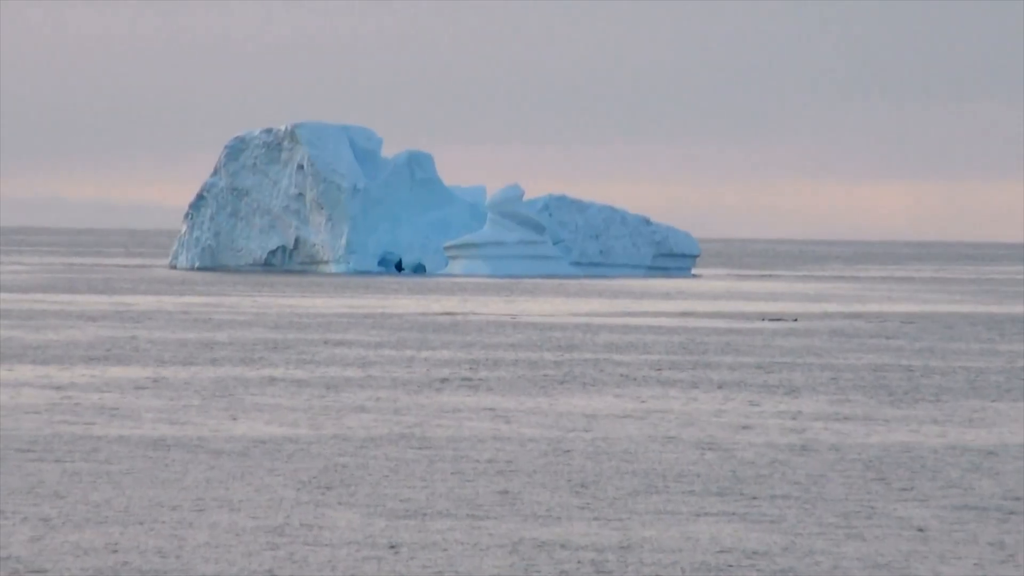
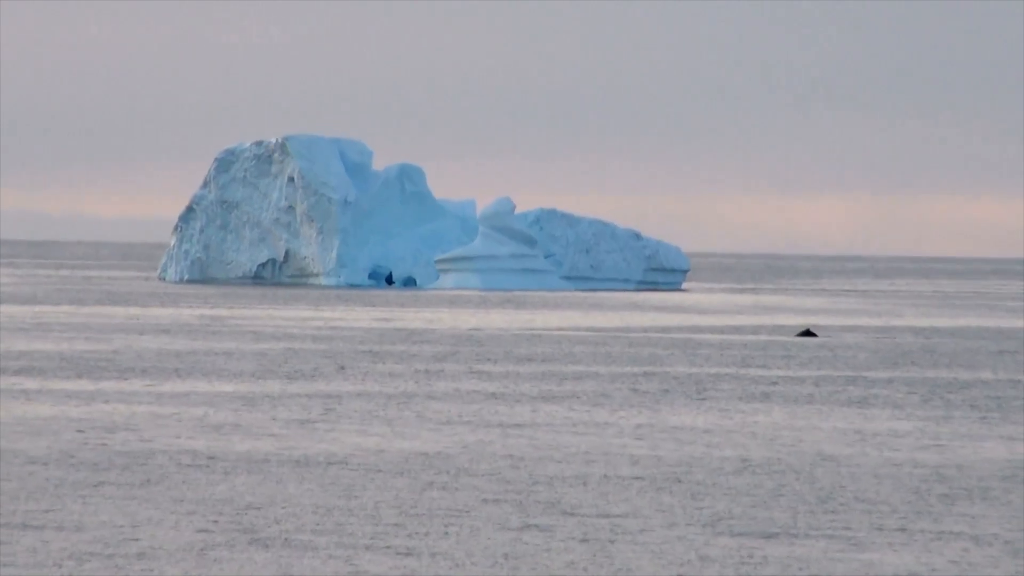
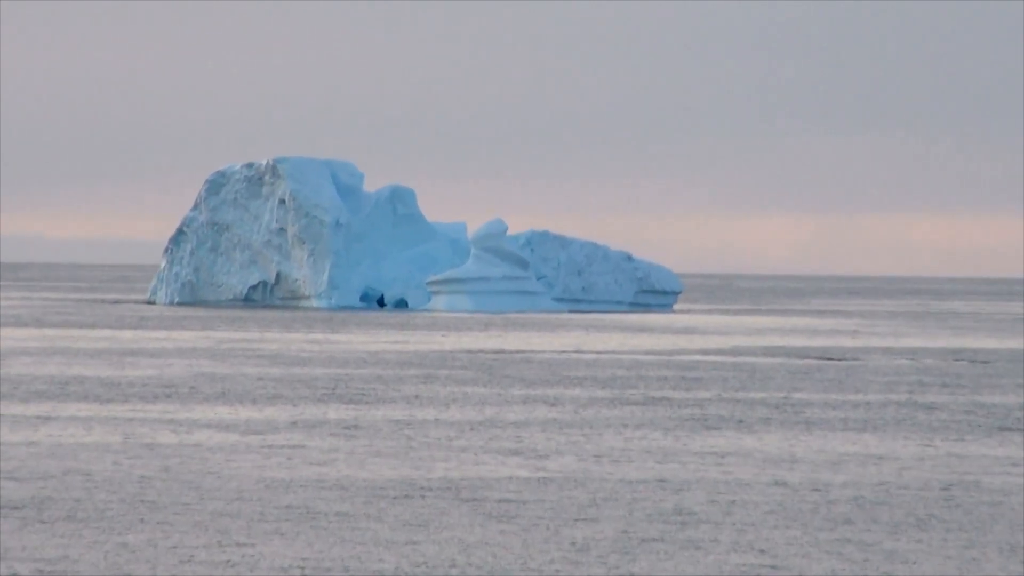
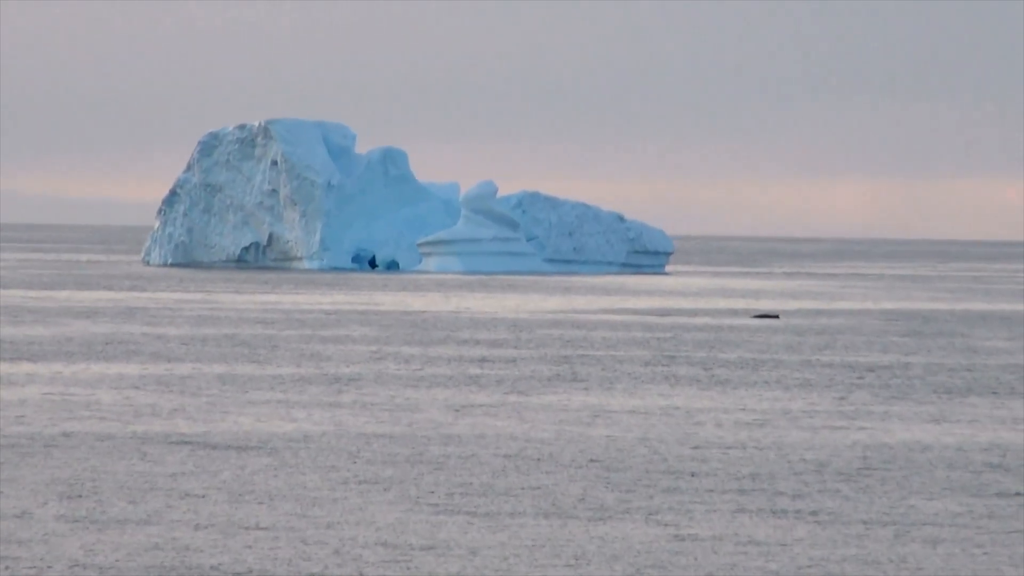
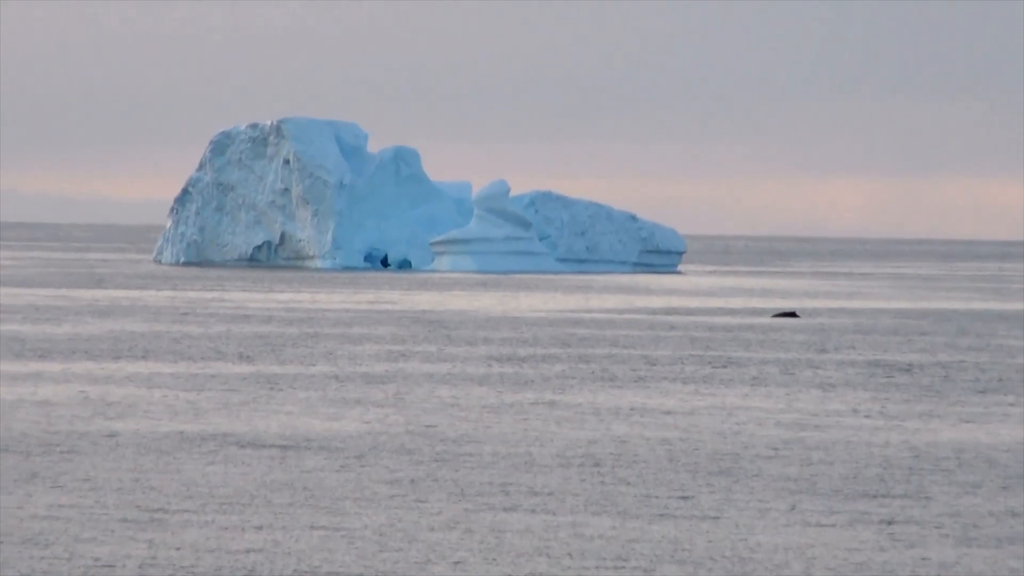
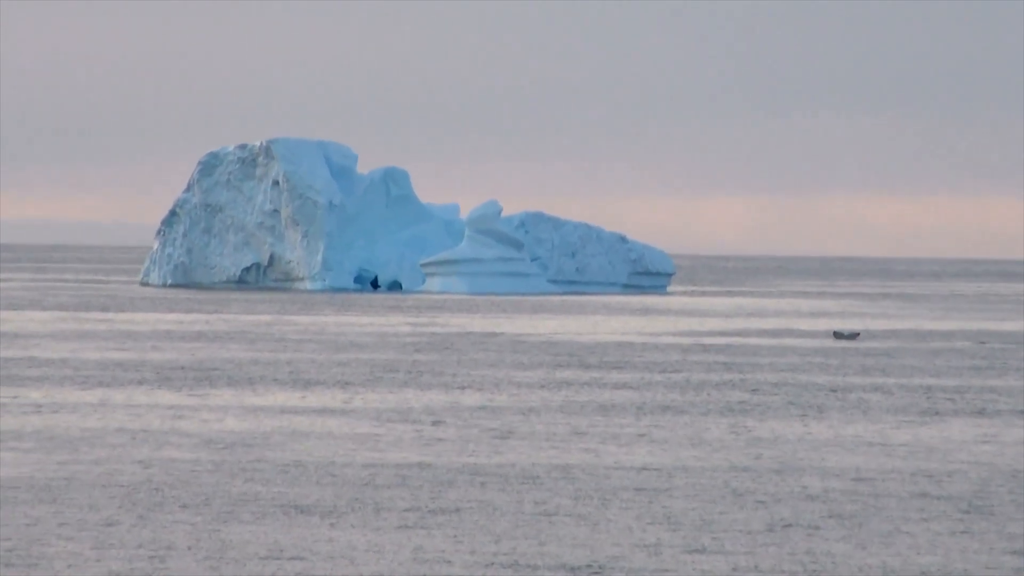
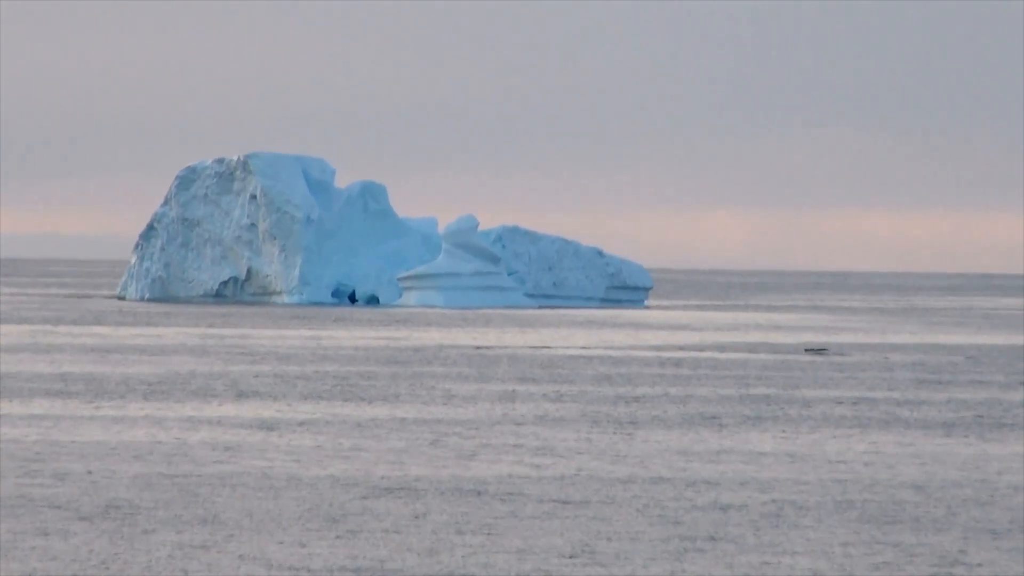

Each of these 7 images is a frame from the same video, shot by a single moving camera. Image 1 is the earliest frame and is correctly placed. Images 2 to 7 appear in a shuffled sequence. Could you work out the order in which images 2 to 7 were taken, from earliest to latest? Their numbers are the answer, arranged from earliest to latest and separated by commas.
4, 5, 2, 3, 7, 6
